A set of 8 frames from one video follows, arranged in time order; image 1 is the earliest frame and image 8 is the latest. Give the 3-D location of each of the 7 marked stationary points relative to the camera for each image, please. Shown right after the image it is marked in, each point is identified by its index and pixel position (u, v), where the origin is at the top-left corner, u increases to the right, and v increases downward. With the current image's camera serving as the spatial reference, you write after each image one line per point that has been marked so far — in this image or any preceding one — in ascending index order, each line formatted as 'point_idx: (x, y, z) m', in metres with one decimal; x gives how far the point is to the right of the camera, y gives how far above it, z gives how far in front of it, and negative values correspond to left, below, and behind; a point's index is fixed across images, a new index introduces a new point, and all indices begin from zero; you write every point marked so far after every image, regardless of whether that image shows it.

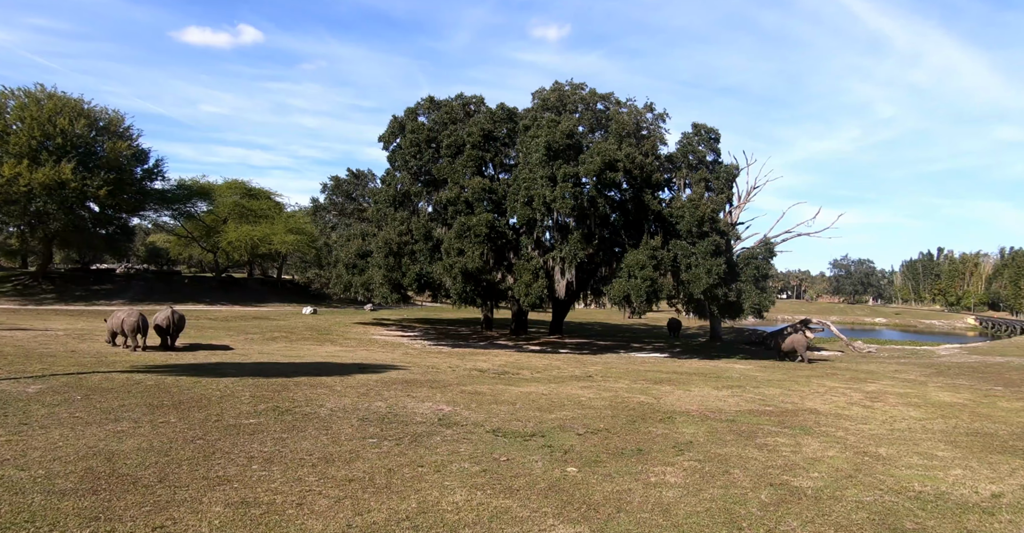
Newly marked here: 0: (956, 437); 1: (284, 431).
0: (+5.9, -2.3, +10.0) m
1: (-2.9, -2.1, +9.3) m
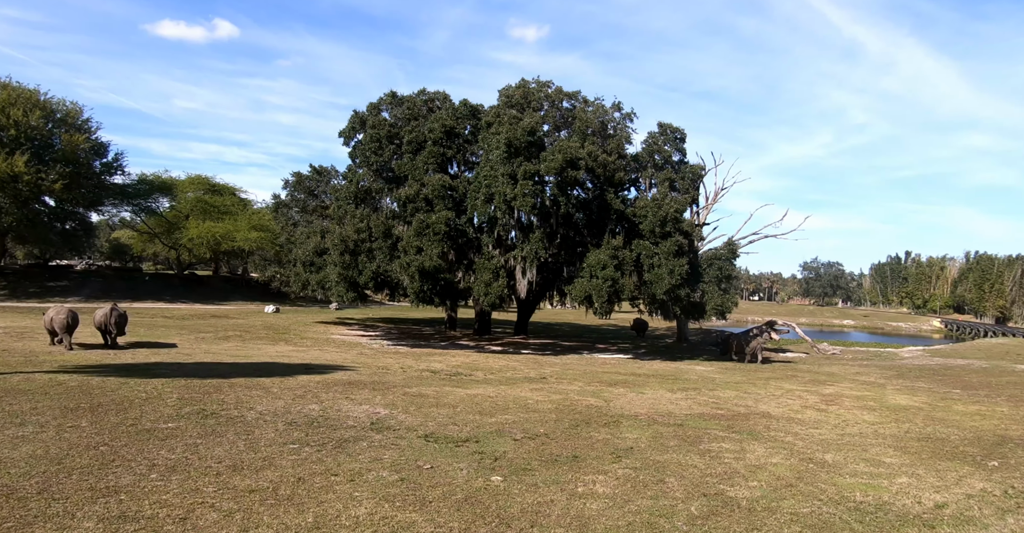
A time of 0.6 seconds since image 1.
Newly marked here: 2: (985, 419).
0: (+5.1, -2.3, +9.7) m
1: (-3.6, -2.0, +8.8) m
2: (+7.5, -2.4, +12.0) m
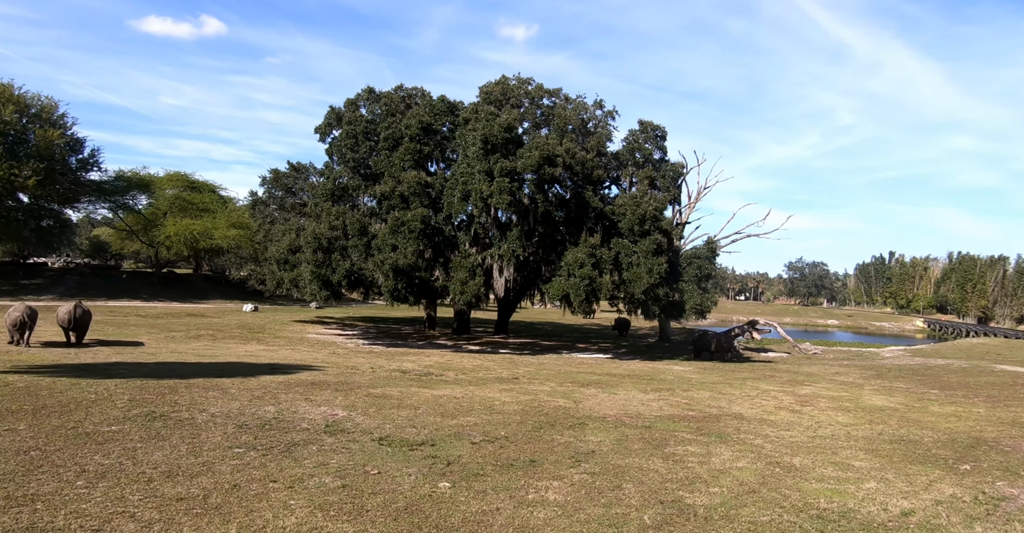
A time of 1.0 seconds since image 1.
0: (+4.6, -2.2, +9.4) m
1: (-4.1, -1.9, +8.4) m
2: (+7.0, -2.4, +11.8) m
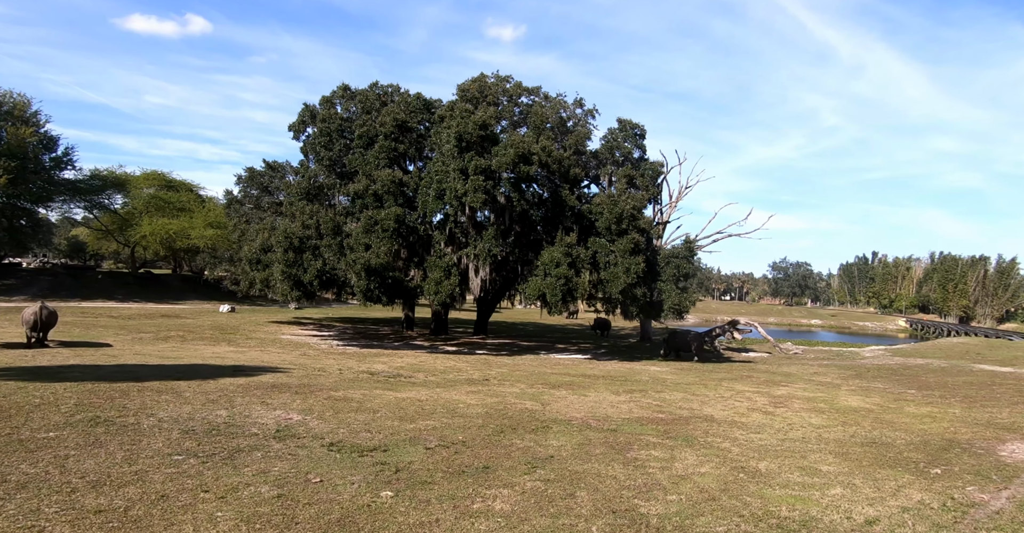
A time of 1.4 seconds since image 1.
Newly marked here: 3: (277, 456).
0: (+4.1, -2.2, +9.1) m
1: (-4.6, -1.9, +7.9) m
2: (+6.5, -2.4, +11.5) m
3: (-2.4, -2.0, +7.8) m
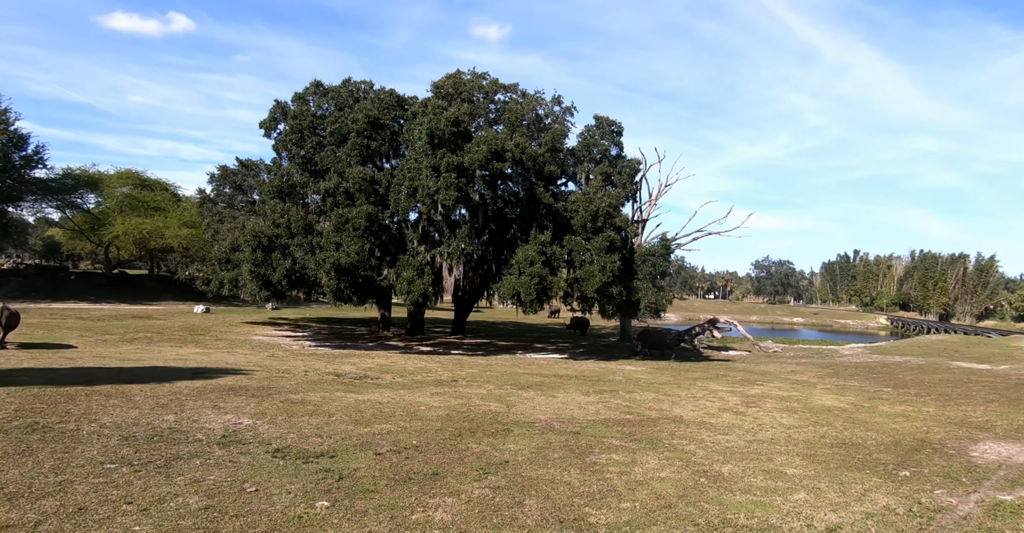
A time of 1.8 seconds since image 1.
0: (+3.6, -2.2, +8.9) m
1: (-5.1, -1.9, +7.5) m
2: (+5.9, -2.3, +11.3) m
3: (-2.9, -1.9, +7.4) m
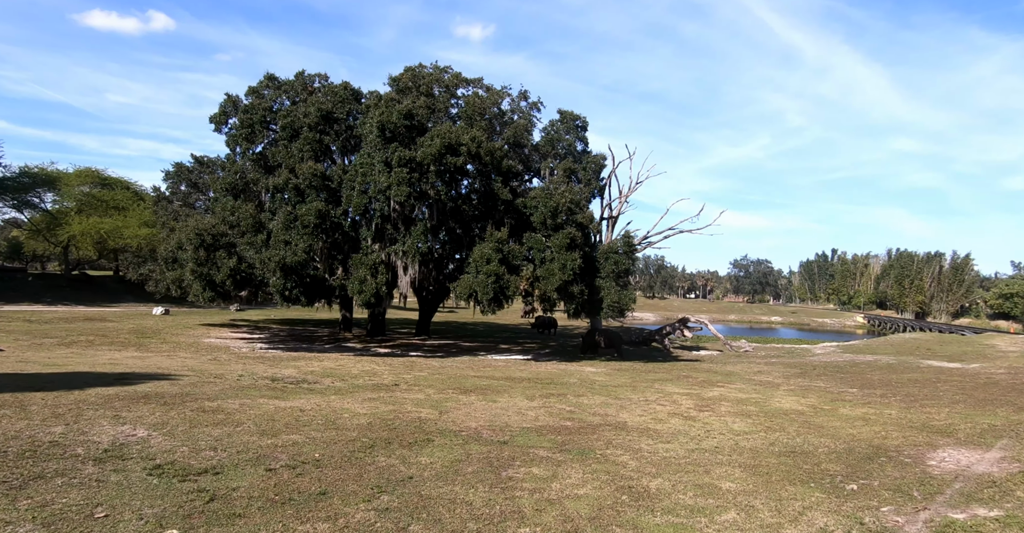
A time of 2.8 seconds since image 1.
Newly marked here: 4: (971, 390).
0: (+2.7, -2.1, +8.1) m
1: (-5.9, -1.8, +6.6) m
2: (+5.0, -2.2, +10.6) m
3: (-3.8, -1.9, +6.6) m
4: (+9.7, -2.6, +16.0) m
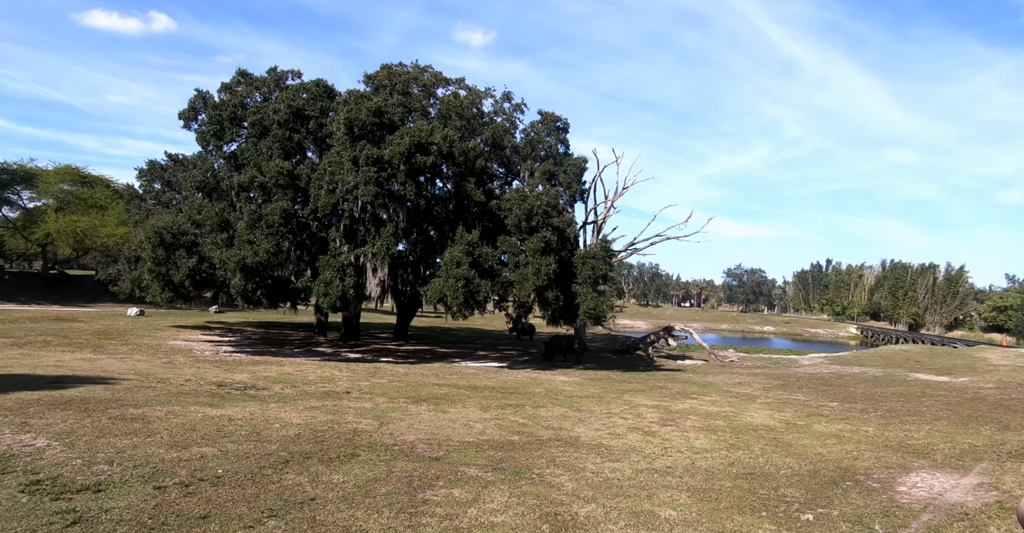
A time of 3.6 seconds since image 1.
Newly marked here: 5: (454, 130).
0: (+2.0, -2.1, +7.4) m
1: (-6.6, -1.7, +5.8) m
2: (+4.3, -2.3, +9.9) m
3: (-4.4, -1.8, +5.8) m
4: (+9.0, -2.8, +15.3) m
5: (-1.5, +3.6, +19.8) m
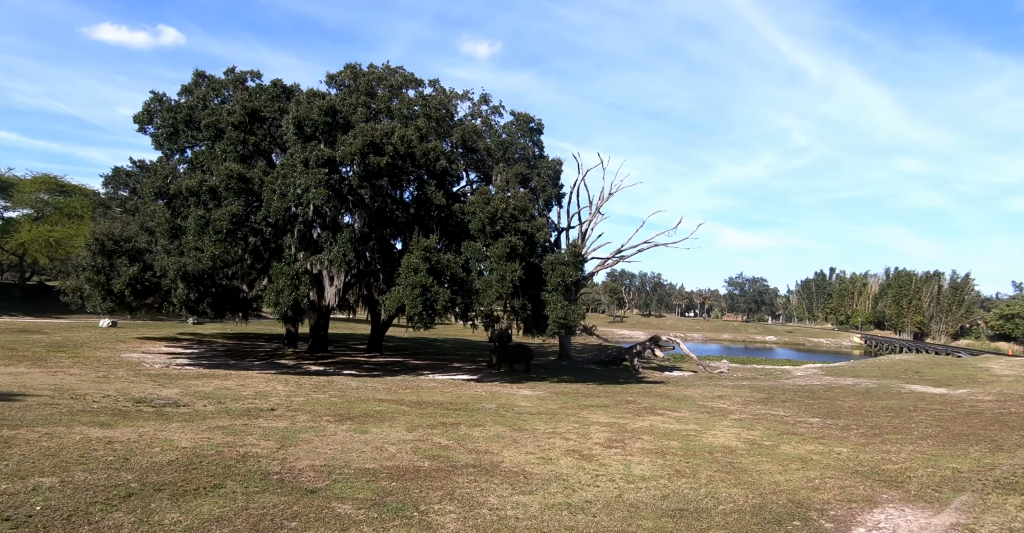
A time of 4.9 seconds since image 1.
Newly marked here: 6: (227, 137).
0: (+1.1, -2.1, +6.2) m
1: (-7.6, -1.7, +4.7) m
2: (+3.4, -2.3, +8.7) m
3: (-5.4, -1.8, +4.7) m
4: (+8.1, -2.9, +14.0) m
5: (-2.3, +3.4, +18.7) m
6: (-7.4, +3.5, +19.6) m
